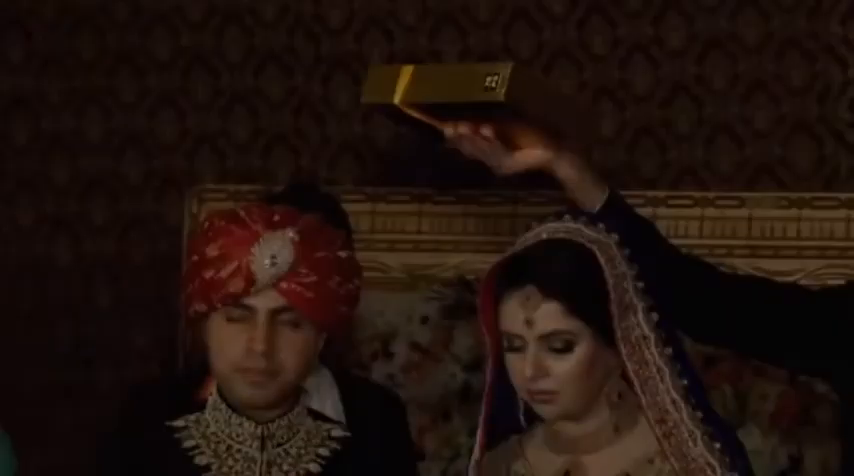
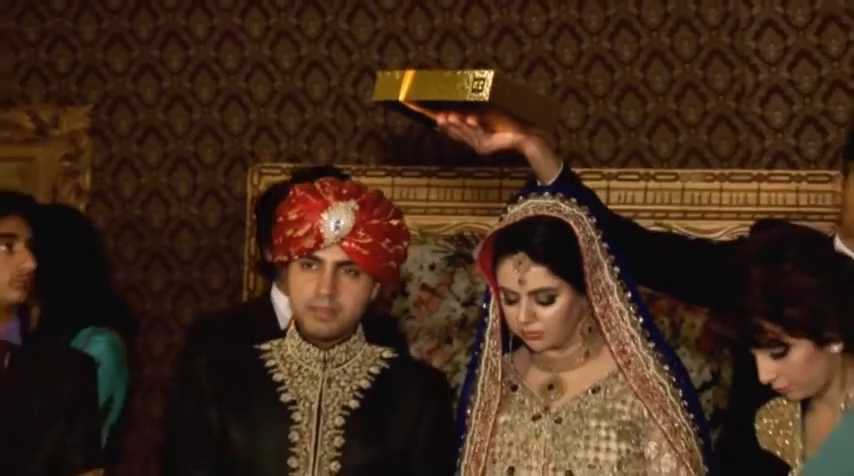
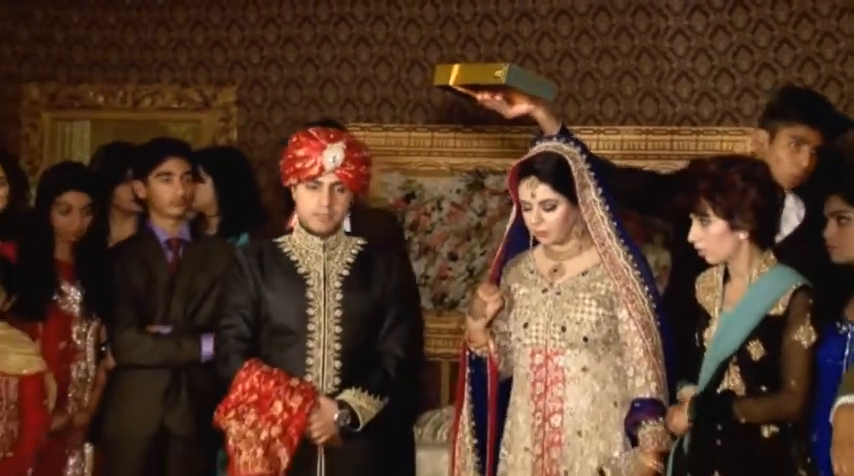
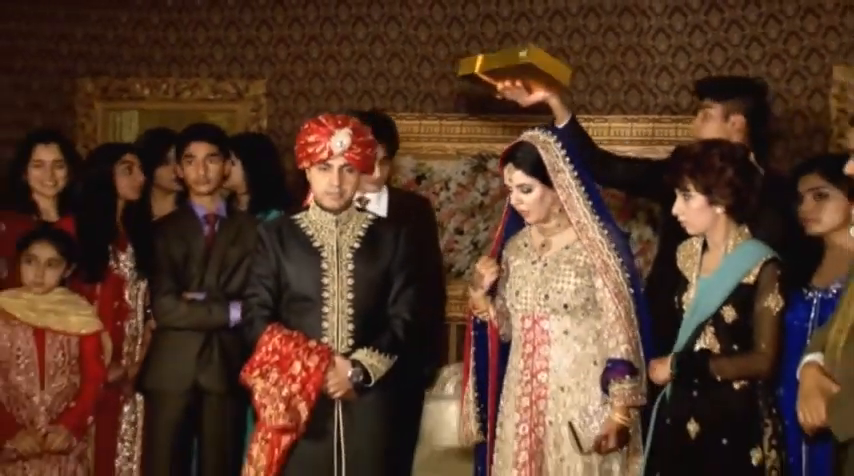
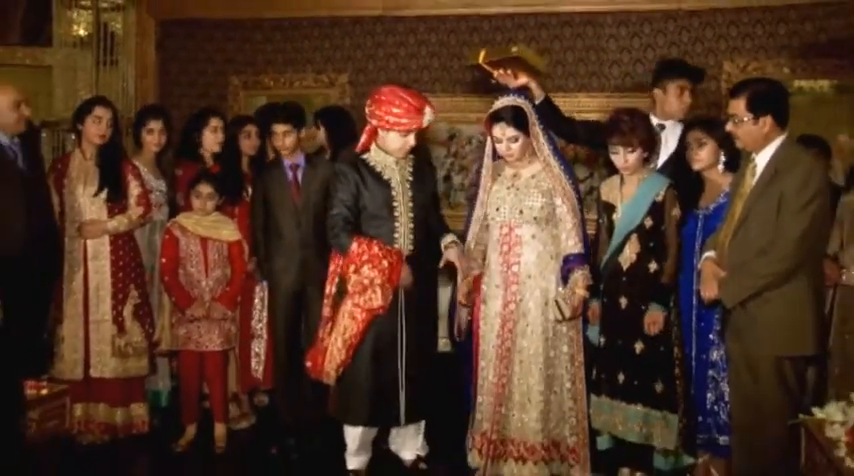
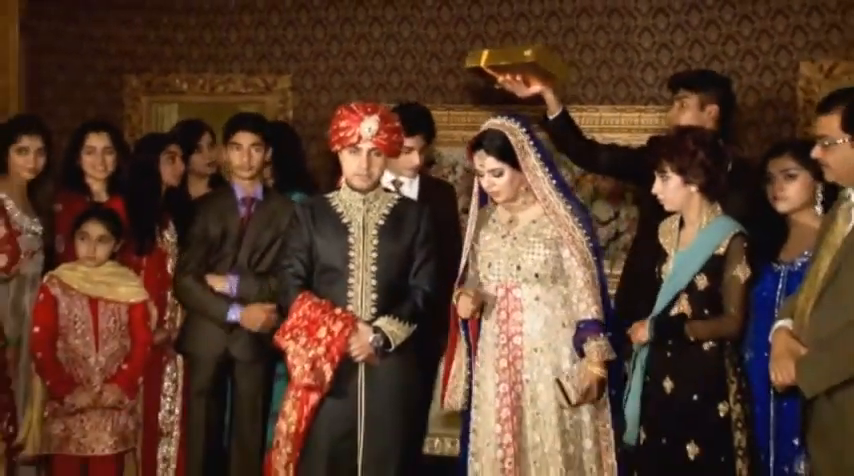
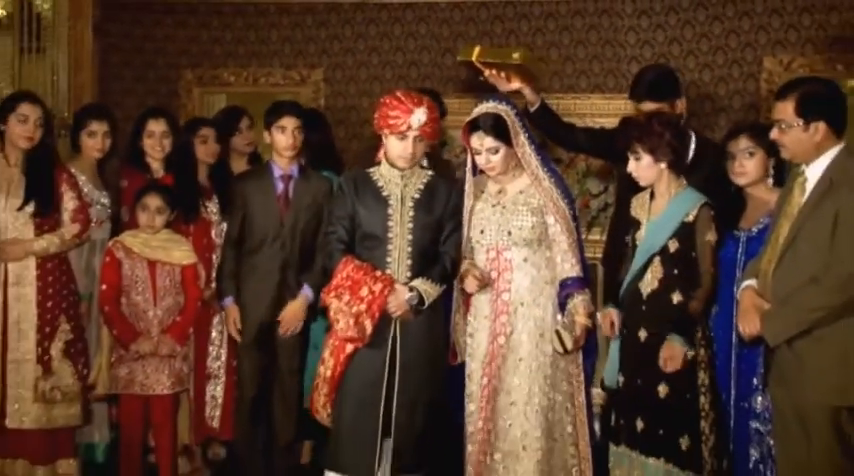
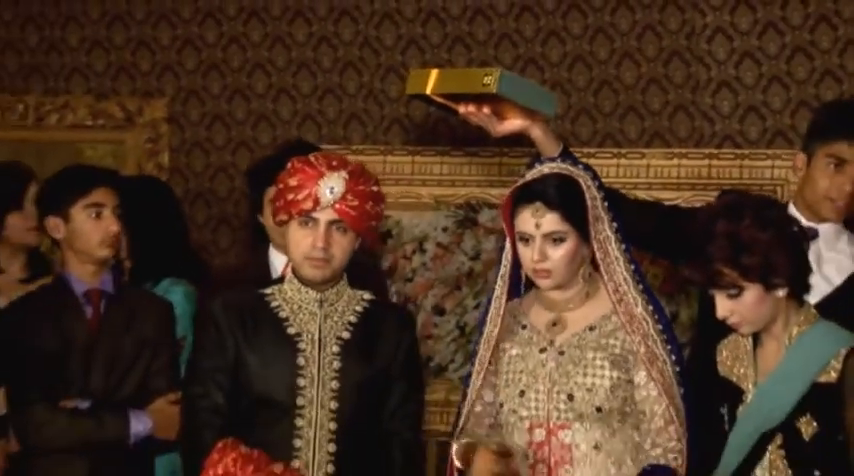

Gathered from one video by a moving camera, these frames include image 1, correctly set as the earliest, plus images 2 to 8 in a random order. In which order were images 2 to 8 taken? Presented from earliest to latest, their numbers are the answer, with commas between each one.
2, 8, 3, 4, 6, 7, 5
